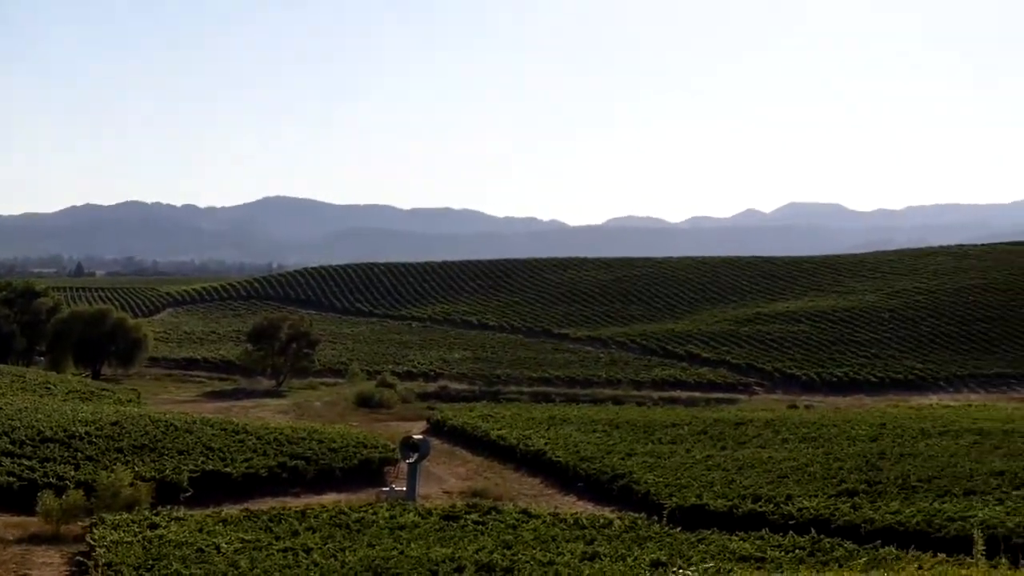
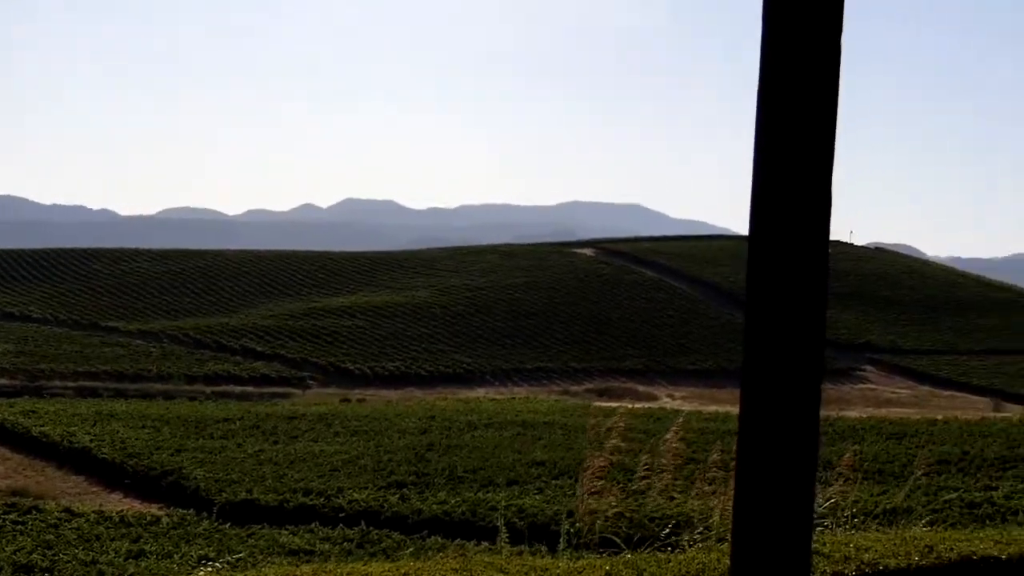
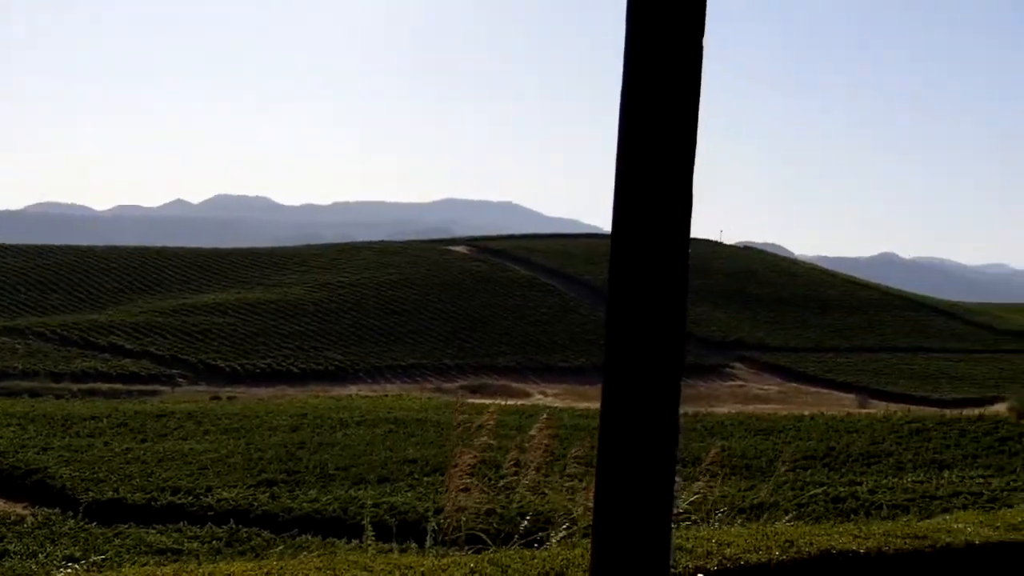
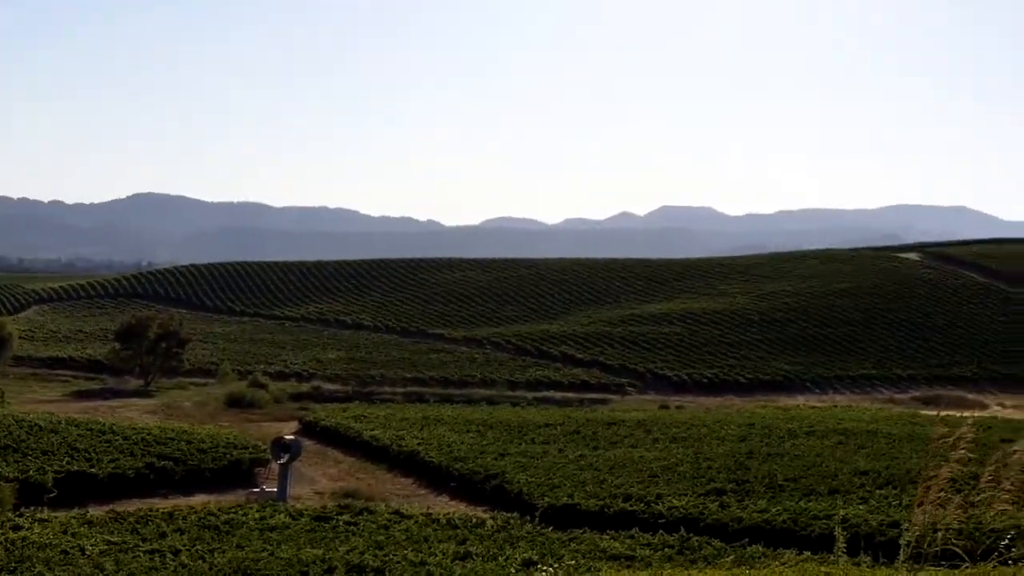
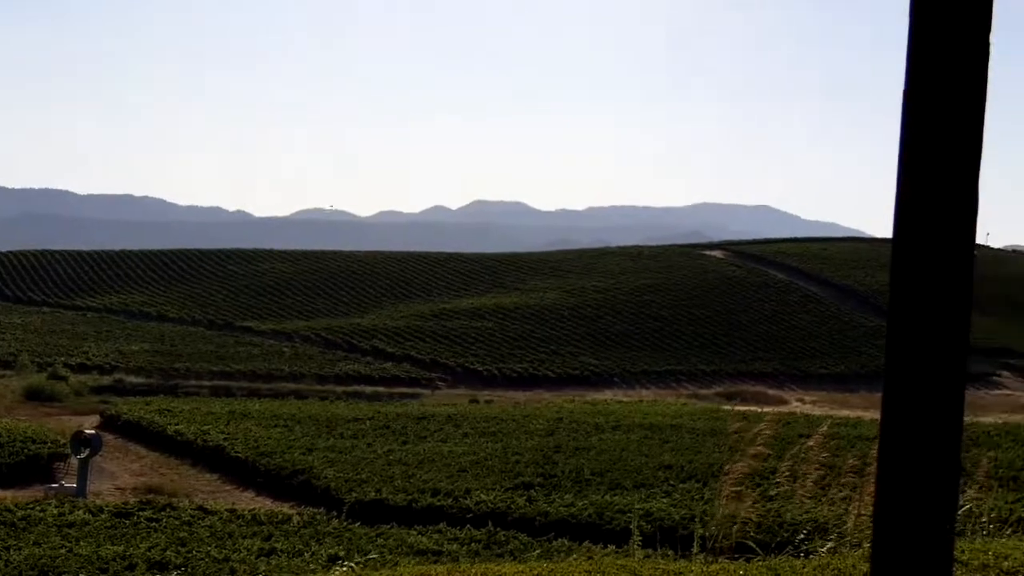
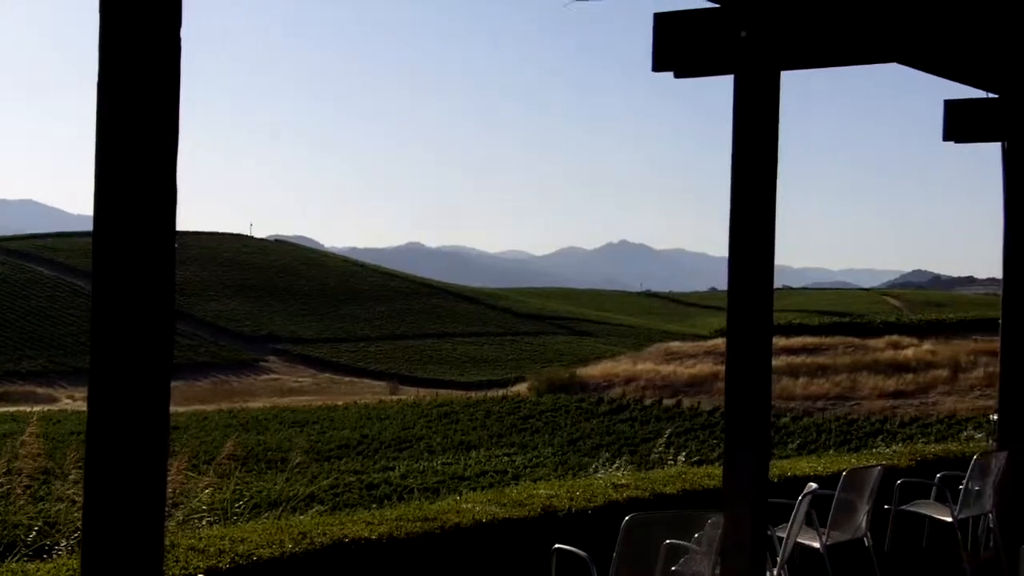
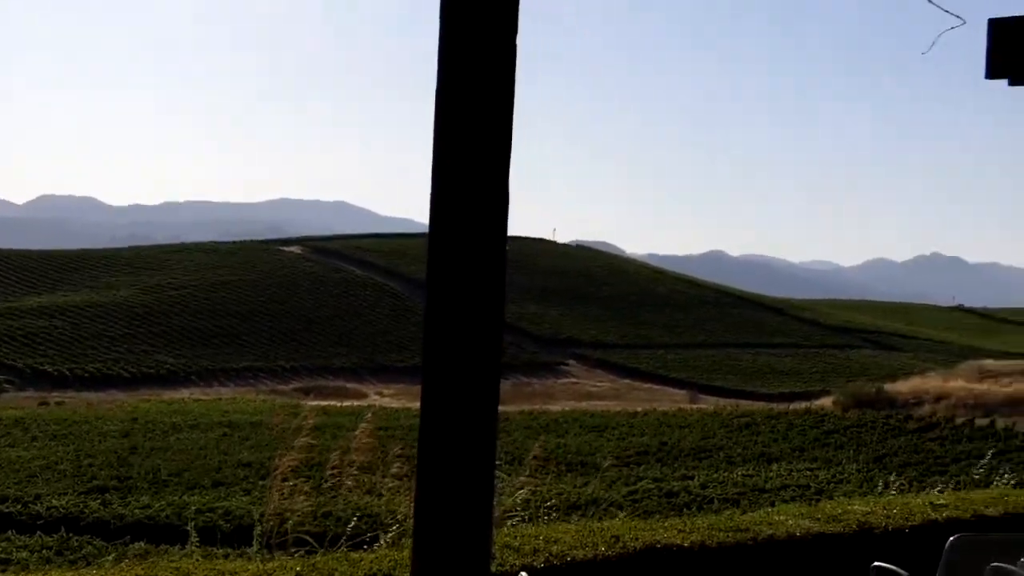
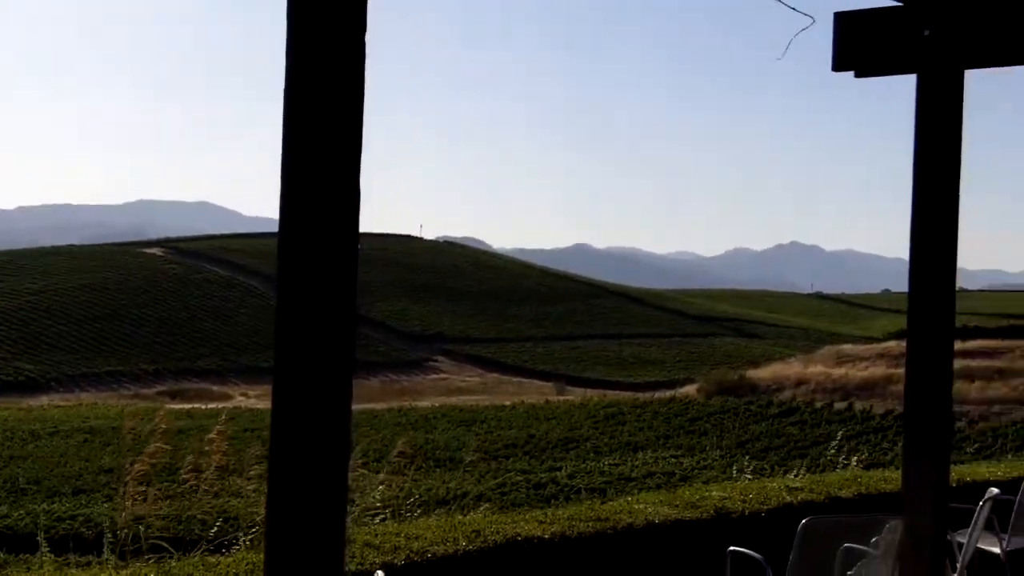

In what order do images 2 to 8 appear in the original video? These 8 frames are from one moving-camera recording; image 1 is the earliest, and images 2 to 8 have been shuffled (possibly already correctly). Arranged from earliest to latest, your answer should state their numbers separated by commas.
4, 5, 2, 3, 7, 8, 6
